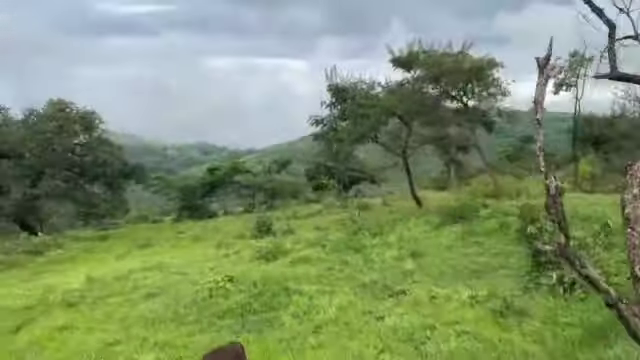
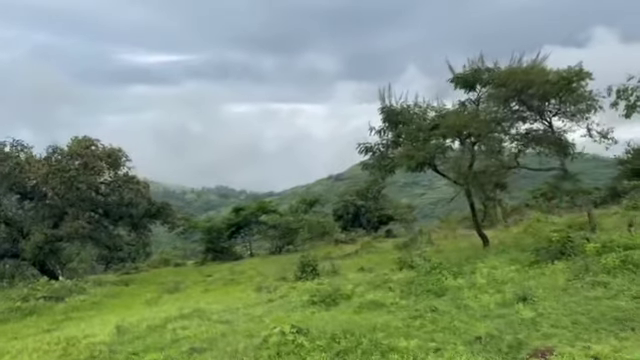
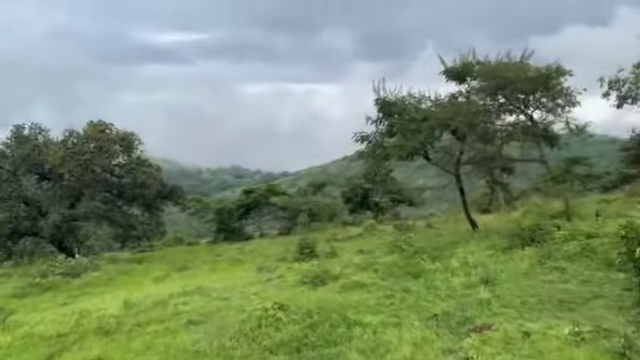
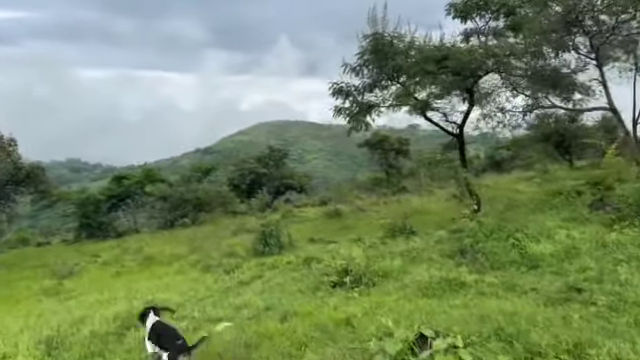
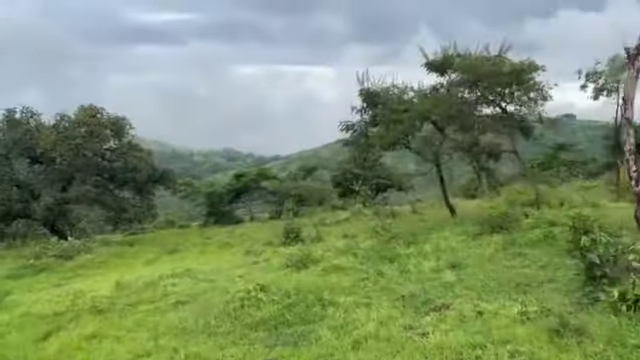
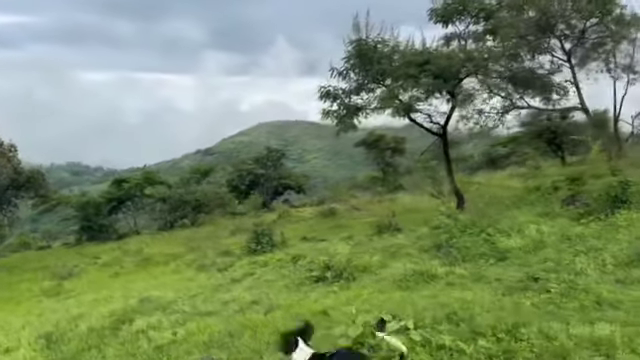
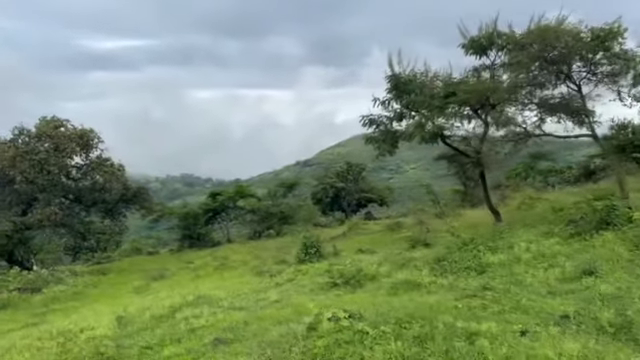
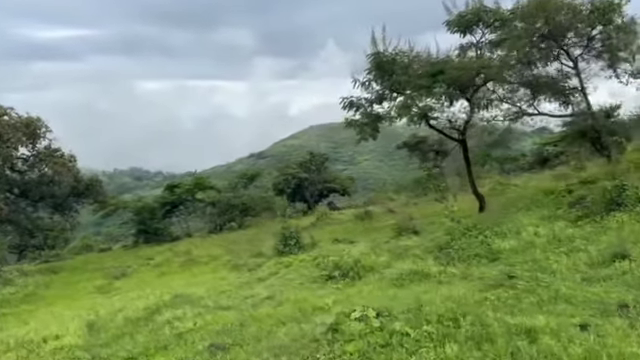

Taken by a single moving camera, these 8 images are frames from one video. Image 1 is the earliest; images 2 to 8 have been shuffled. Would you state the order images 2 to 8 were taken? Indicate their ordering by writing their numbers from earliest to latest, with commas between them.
5, 3, 2, 7, 8, 6, 4
